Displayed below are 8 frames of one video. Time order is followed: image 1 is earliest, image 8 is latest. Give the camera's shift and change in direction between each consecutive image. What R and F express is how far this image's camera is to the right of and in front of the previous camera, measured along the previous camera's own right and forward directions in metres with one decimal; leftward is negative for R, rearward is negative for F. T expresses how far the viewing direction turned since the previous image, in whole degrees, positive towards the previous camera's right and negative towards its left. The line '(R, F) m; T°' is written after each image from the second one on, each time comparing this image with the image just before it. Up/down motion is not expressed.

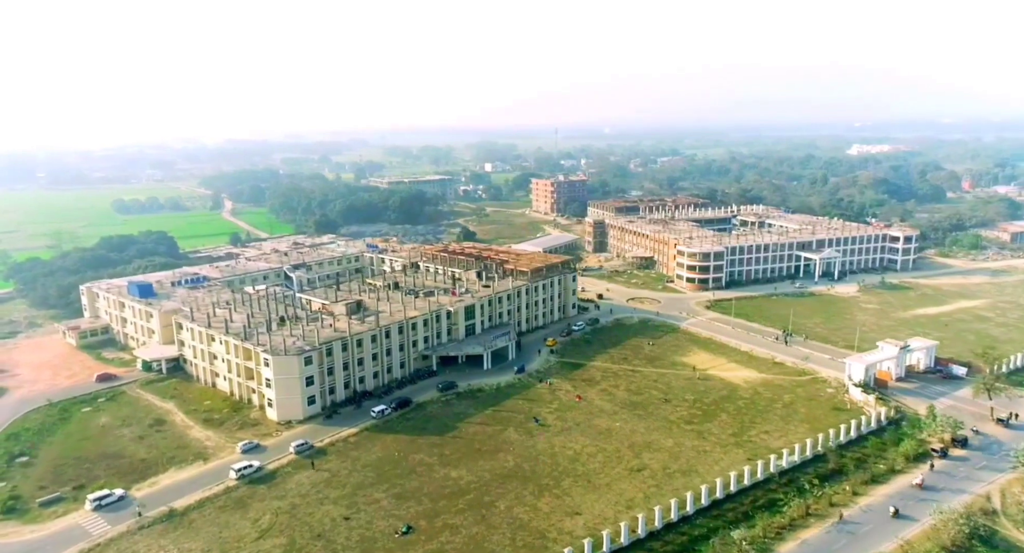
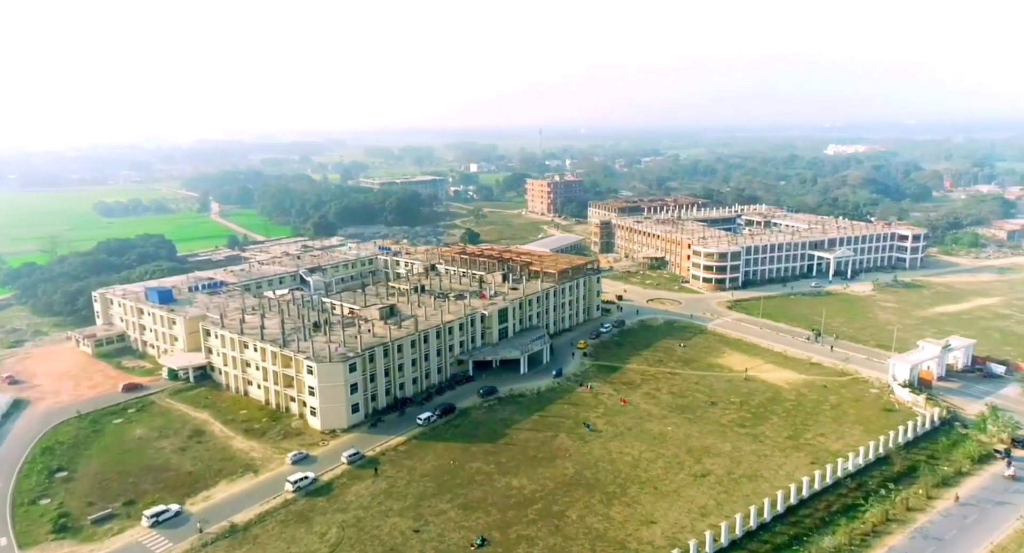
(-4.5, +0.9) m; +3°
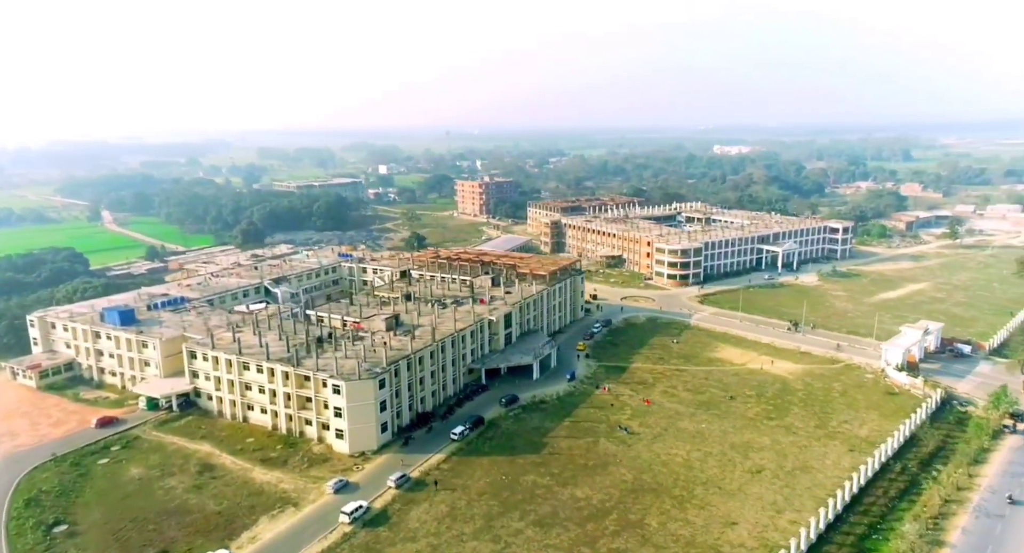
(-8.2, +2.2) m; +9°
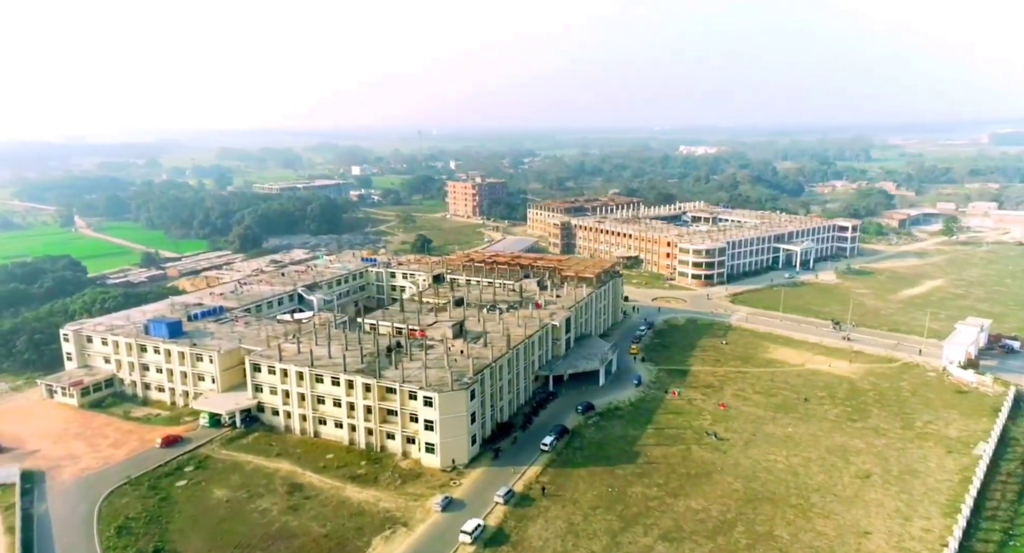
(-7.3, +1.8) m; +4°
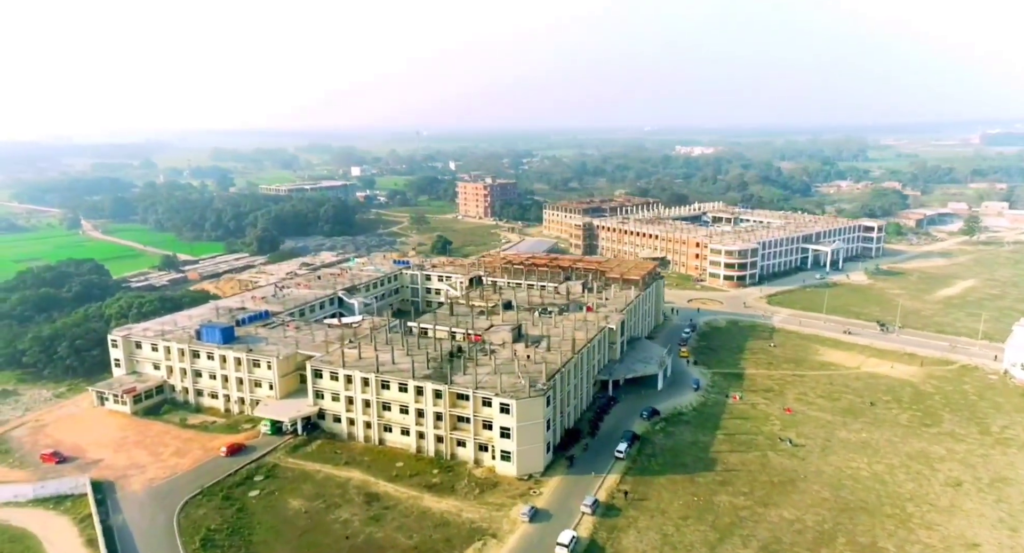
(-4.4, +1.2) m; +1°
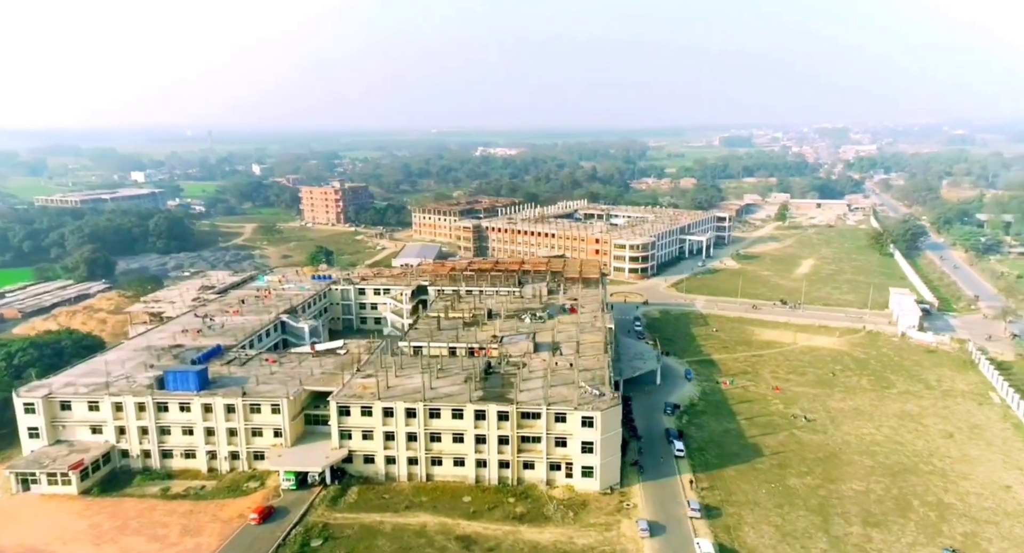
(-12.8, +4.4) m; +18°
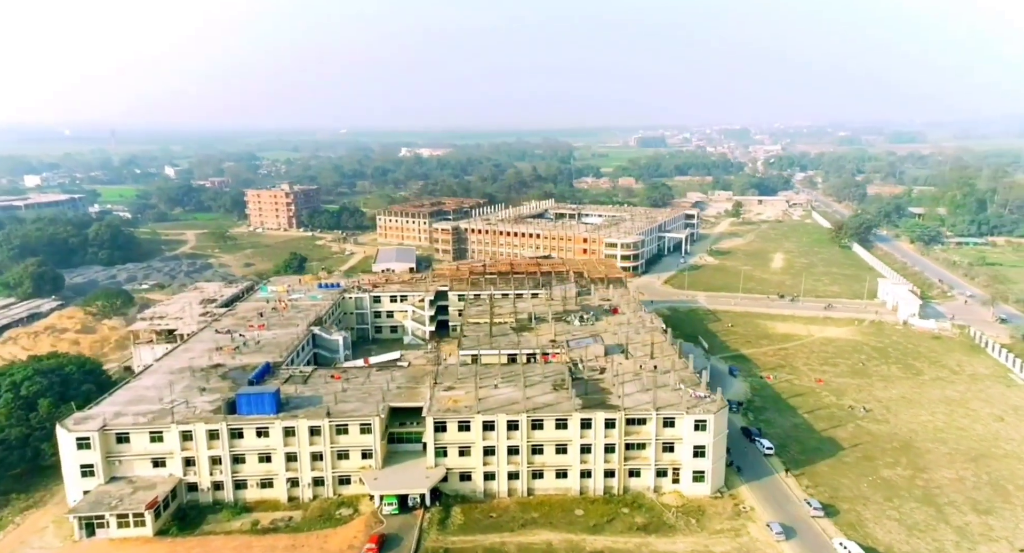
(-8.6, +2.2) m; +7°
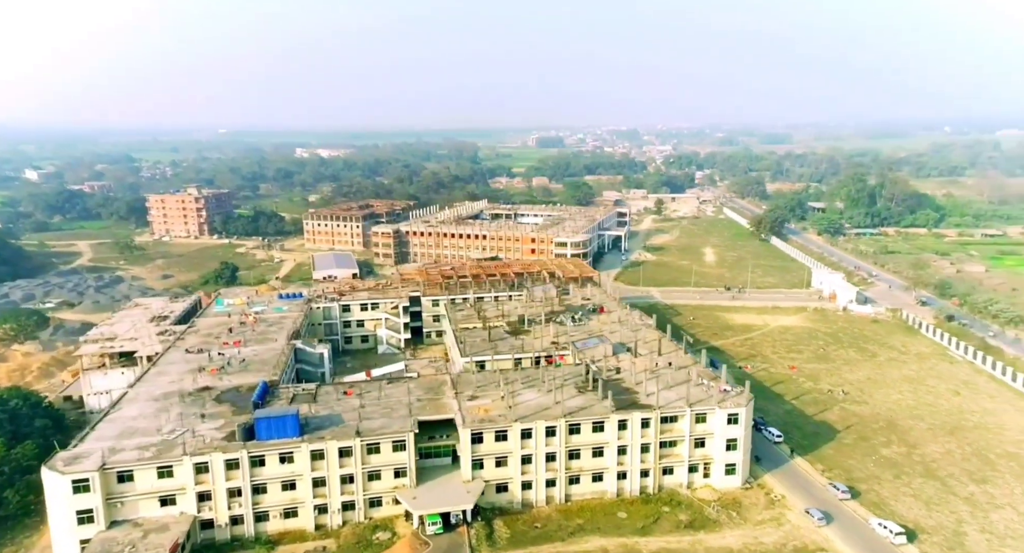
(-5.9, +1.4) m; +9°
